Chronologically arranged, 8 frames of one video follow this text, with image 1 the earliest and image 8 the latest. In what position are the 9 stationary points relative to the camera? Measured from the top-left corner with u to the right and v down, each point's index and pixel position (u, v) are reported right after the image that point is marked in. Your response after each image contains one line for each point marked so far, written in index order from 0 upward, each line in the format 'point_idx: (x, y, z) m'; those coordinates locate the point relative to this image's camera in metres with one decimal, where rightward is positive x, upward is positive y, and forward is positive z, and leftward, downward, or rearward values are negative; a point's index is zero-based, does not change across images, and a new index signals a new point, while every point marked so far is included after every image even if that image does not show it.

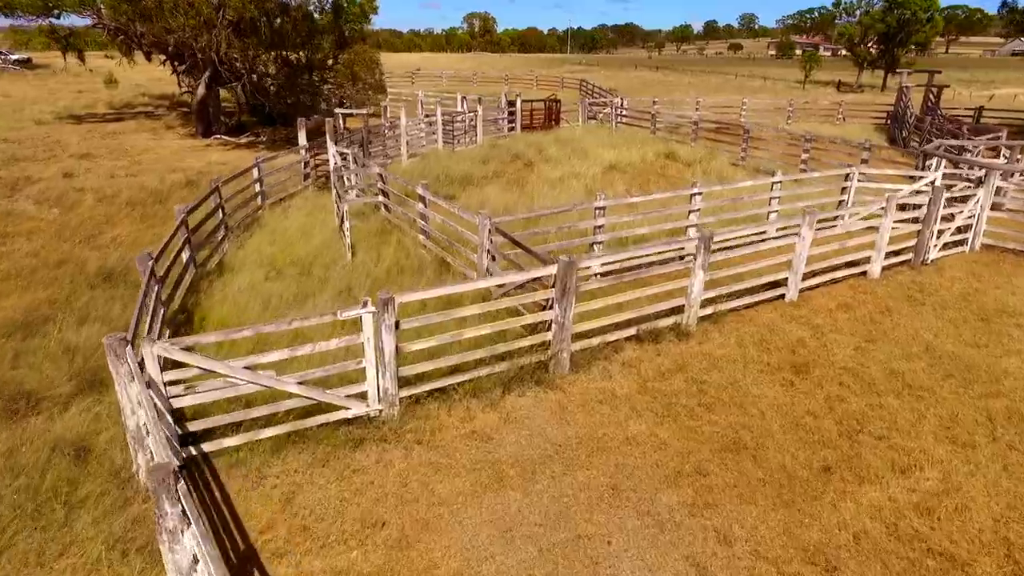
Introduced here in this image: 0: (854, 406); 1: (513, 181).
0: (+3.3, -1.1, +5.8) m
1: (0.0, +2.7, +15.0) m
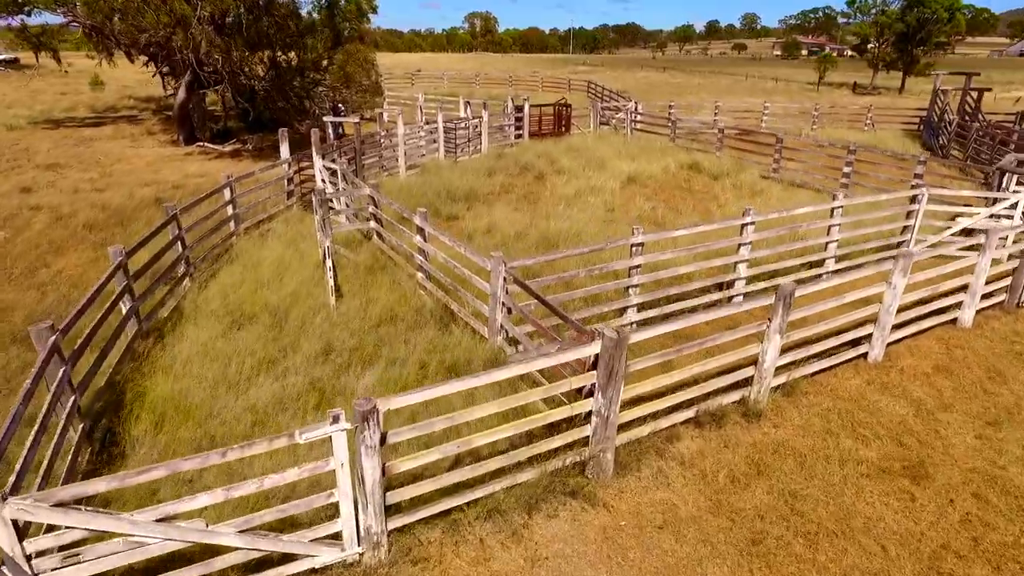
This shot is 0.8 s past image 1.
0: (+3.5, -1.8, +4.2) m
1: (+0.3, +2.0, +13.5) m
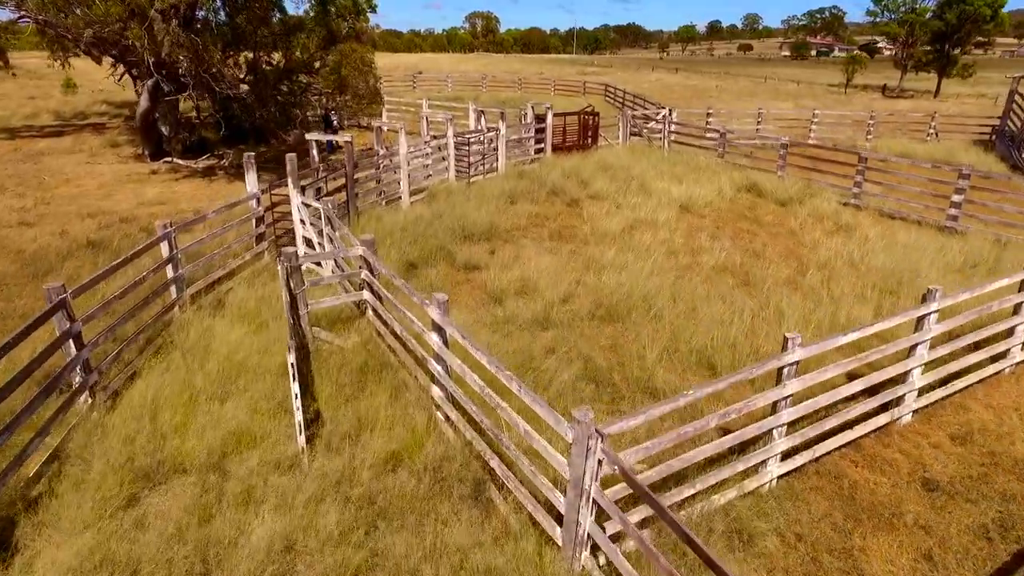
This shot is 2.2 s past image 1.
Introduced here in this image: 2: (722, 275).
0: (+4.1, -2.8, +1.6) m
1: (+0.8, +1.0, +10.8) m
2: (+3.1, +0.2, +8.8) m
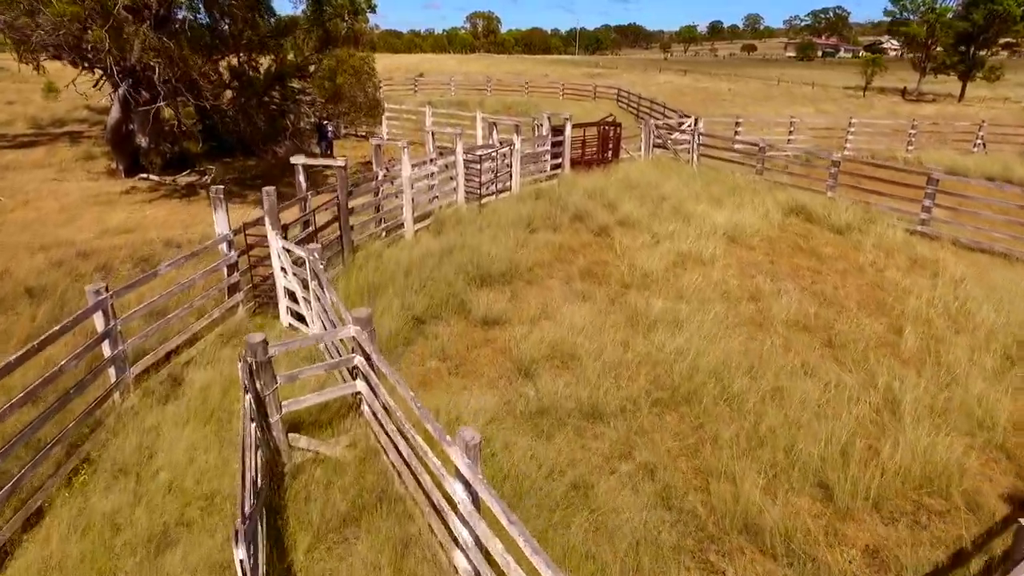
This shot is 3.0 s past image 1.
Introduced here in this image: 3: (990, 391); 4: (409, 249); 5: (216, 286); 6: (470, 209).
0: (+4.4, -3.5, 0.0) m
1: (+1.2, +0.3, +9.2) m
2: (+3.4, -0.6, +7.2) m
3: (+4.6, -1.0, +5.8) m
4: (-1.7, +0.6, +9.6) m
5: (-3.4, 0.0, +6.9) m
6: (-0.8, +1.5, +11.5) m
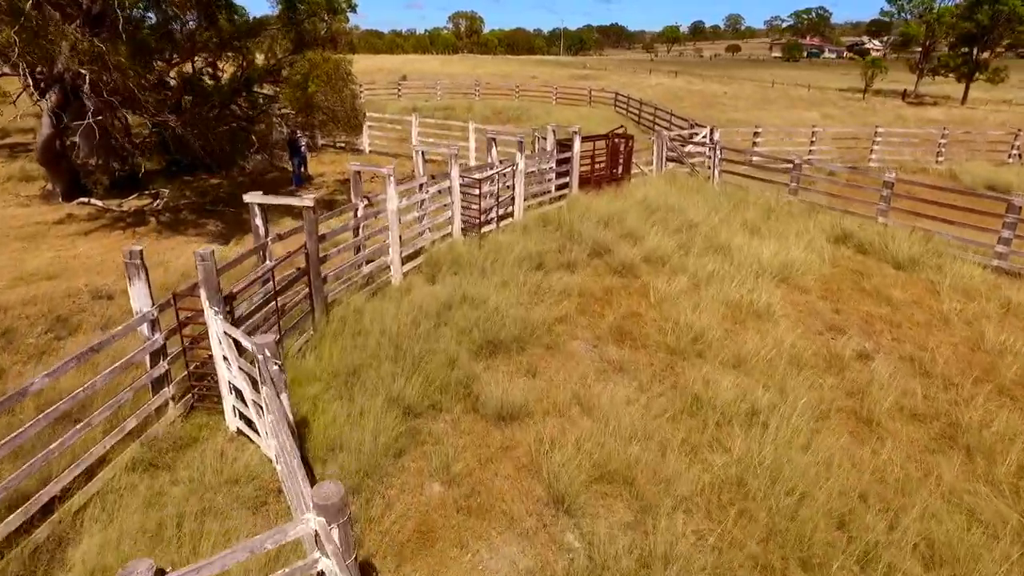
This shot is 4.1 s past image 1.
0: (+4.9, -4.3, -1.7) m
1: (+1.3, -0.5, +7.4) m
2: (+3.7, -1.3, +5.5) m
3: (+4.9, -1.7, +4.1) m
4: (-1.5, -0.2, +7.7) m
5: (-3.2, -0.8, +5.0) m
6: (-0.7, +0.7, +9.7) m
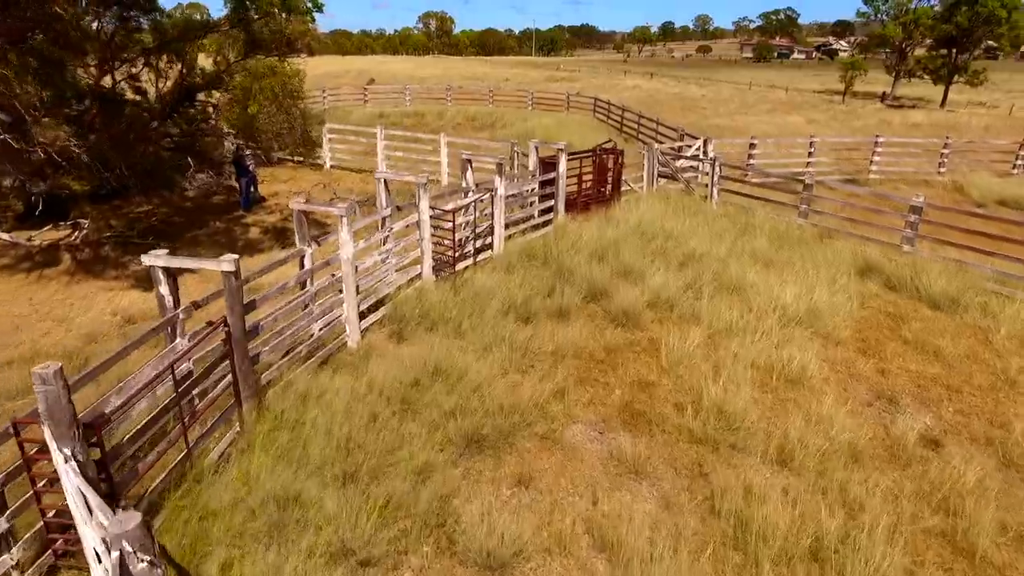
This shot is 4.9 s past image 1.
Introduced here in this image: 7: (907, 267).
0: (+5.2, -4.9, -3.0) m
1: (+1.2, -1.2, +6.0) m
2: (+3.6, -2.0, +4.1) m
3: (+4.9, -2.4, +2.8) m
4: (-1.7, -0.9, +6.2) m
5: (-3.2, -1.6, +3.4) m
6: (-1.0, 0.0, +8.2) m
7: (+6.0, +0.3, +9.1) m
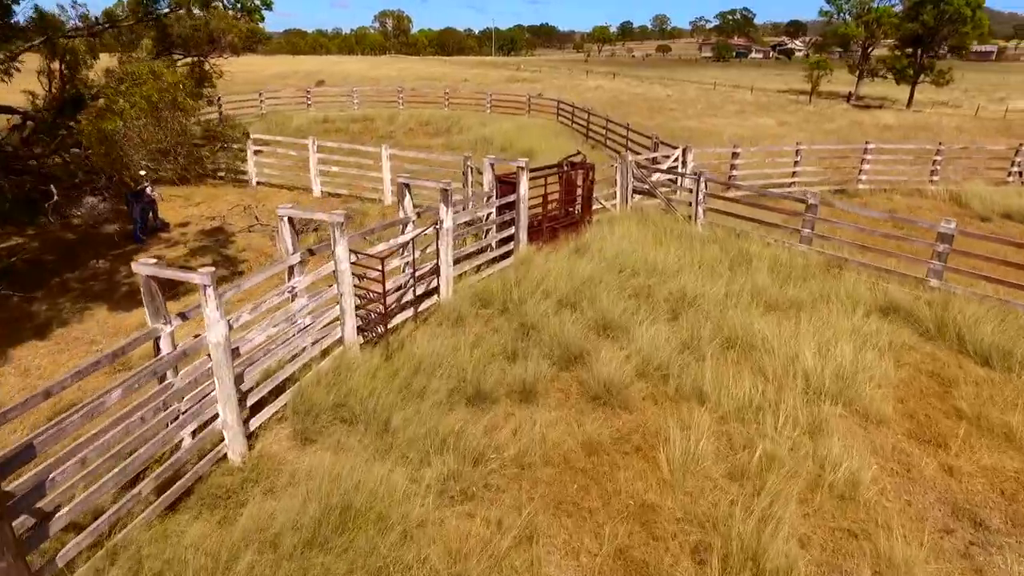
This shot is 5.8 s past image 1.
0: (+5.4, -5.5, -4.6) m
1: (+0.8, -1.9, +4.1) m
2: (+3.3, -2.6, +2.4) m
3: (+4.7, -3.0, +1.1) m
4: (-2.1, -1.7, +4.2) m
5: (-3.5, -2.4, +1.3) m
6: (-1.5, -0.8, +6.2) m
7: (+5.4, -0.3, +7.5) m
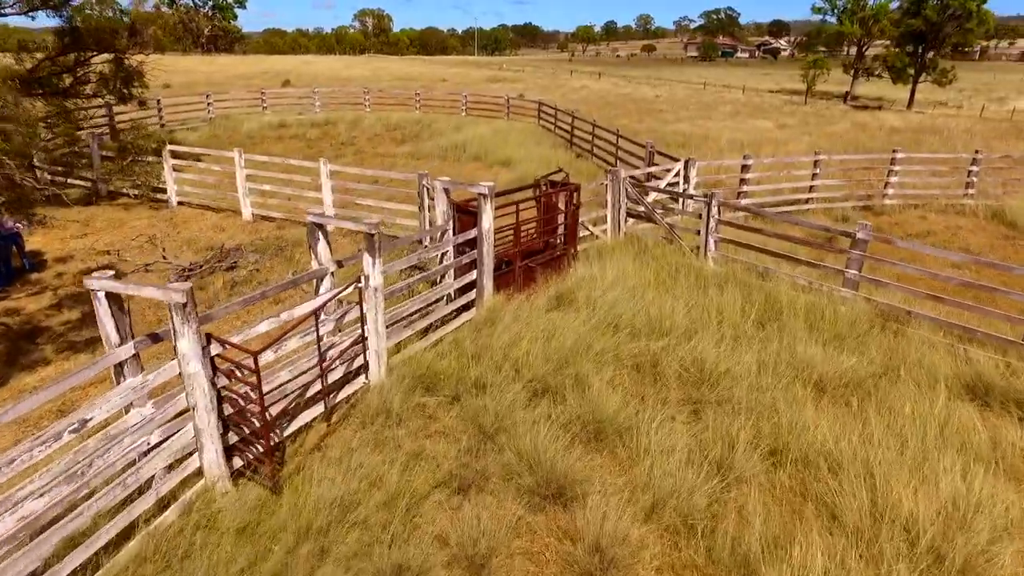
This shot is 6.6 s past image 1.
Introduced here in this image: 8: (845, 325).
0: (+5.3, -6.2, -6.7) m
1: (+0.5, -2.7, +1.9) m
2: (+3.1, -3.3, +0.3) m
3: (+4.4, -3.7, -1.0) m
4: (-2.4, -2.5, +1.9) m
5: (-3.7, -3.1, -1.0) m
6: (-1.9, -1.5, +3.9) m
7: (+5.0, -1.0, +5.4) m
8: (+3.8, -0.4, +6.8) m
